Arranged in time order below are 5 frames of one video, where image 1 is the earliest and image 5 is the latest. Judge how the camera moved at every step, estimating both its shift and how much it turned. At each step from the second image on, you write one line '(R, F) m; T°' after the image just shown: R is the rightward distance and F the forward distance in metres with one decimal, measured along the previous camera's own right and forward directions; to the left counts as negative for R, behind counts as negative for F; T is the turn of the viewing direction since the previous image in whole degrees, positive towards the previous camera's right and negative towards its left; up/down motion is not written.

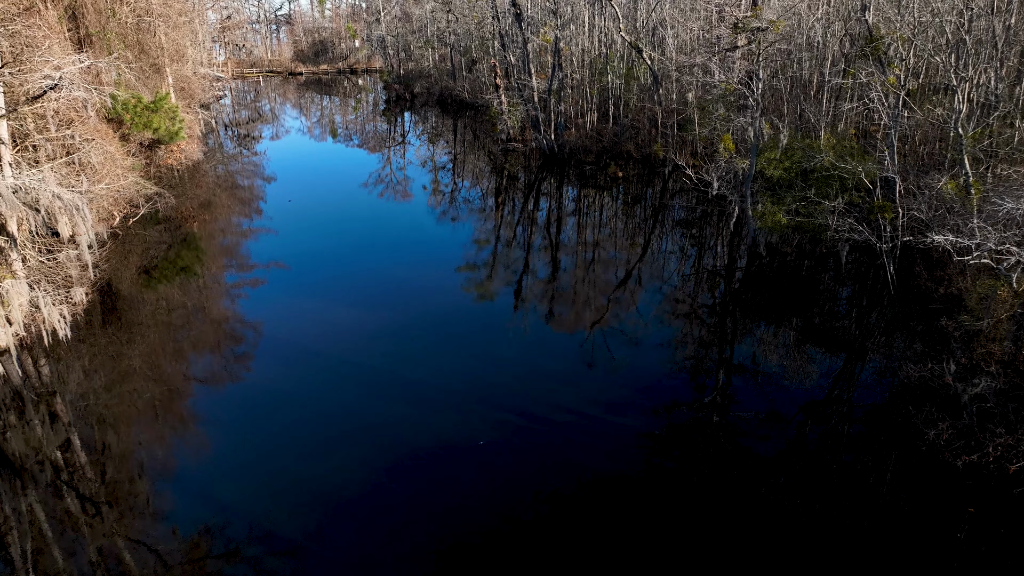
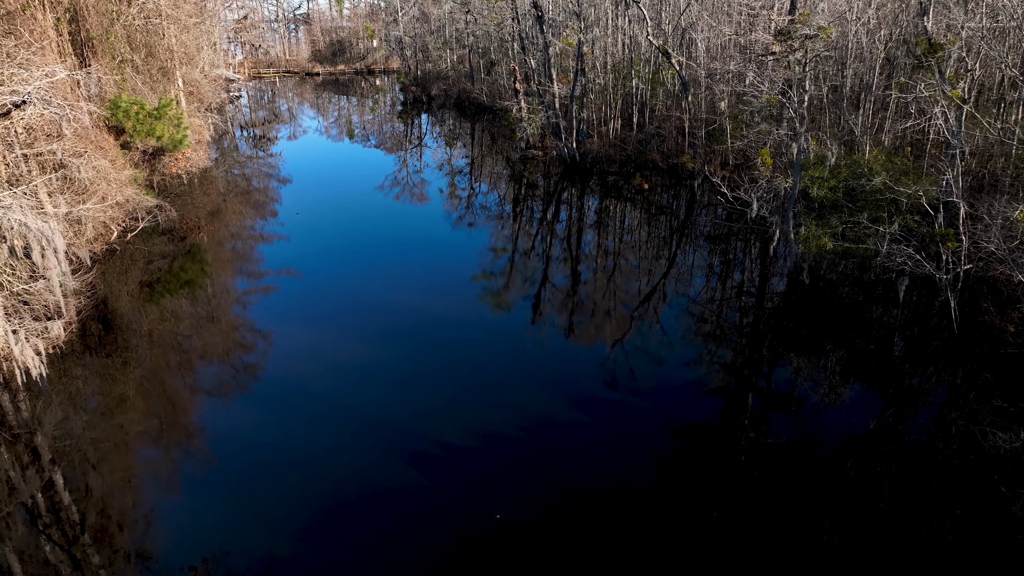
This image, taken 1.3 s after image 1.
(-0.1, +0.6) m; -1°
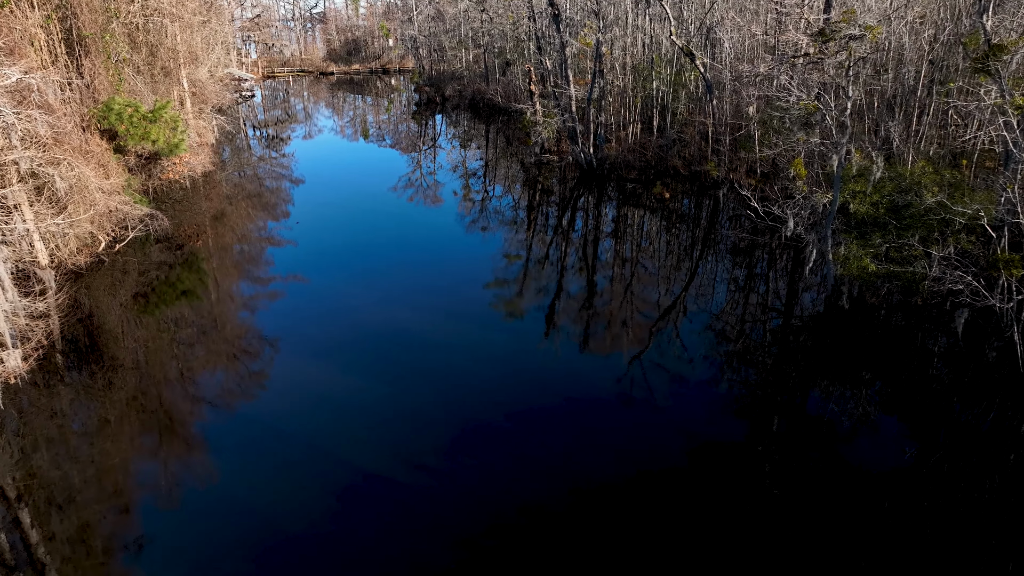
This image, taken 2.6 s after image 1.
(+0.1, +0.6) m; -1°
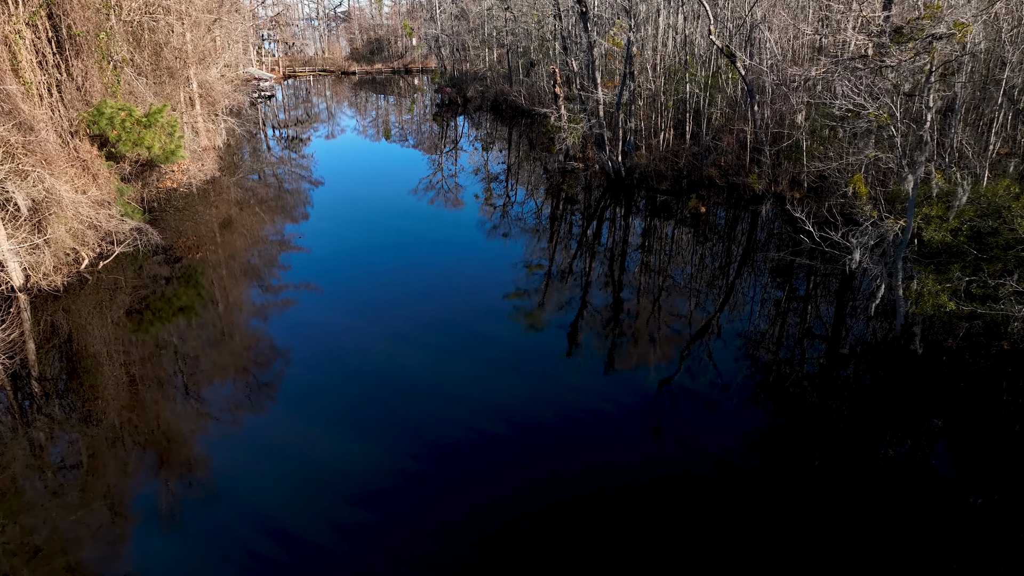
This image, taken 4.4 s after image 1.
(0.0, +0.9) m; -2°
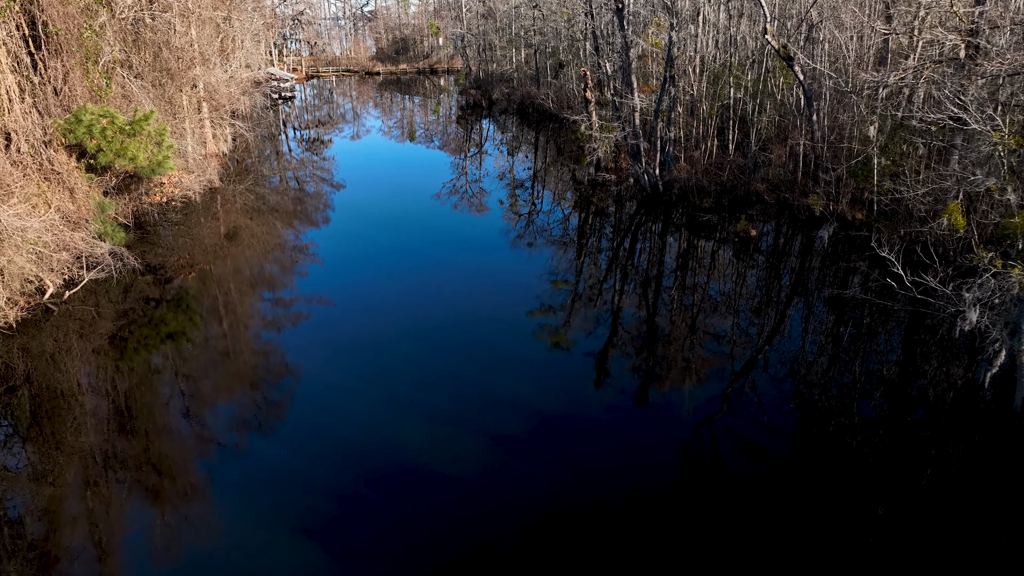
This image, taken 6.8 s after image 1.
(0.0, +1.1) m; -2°
